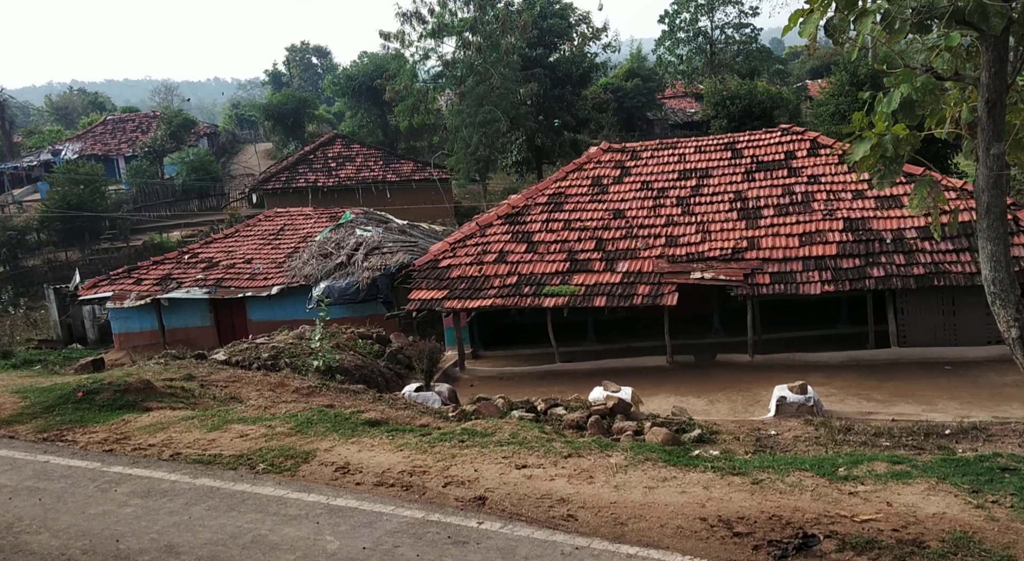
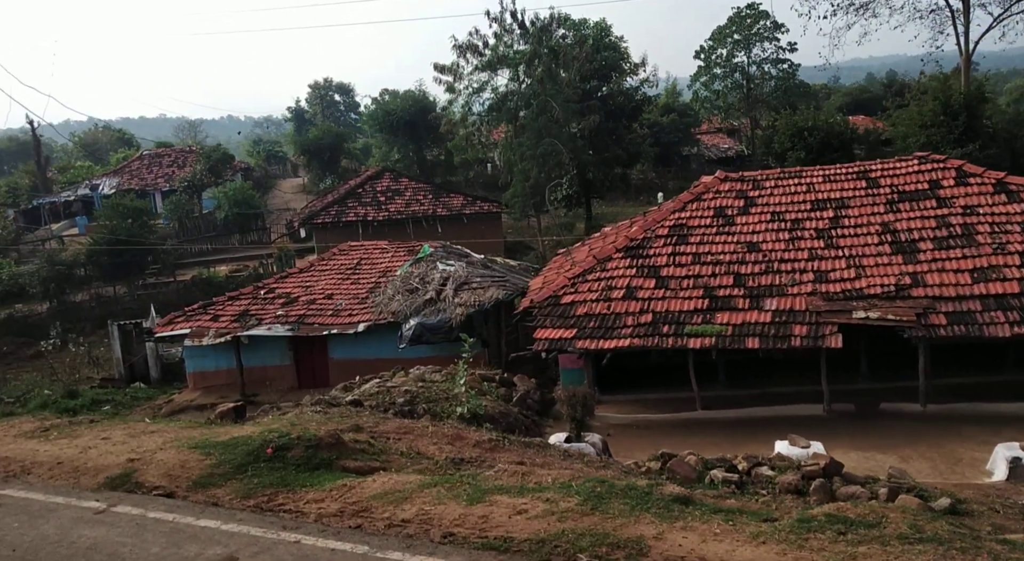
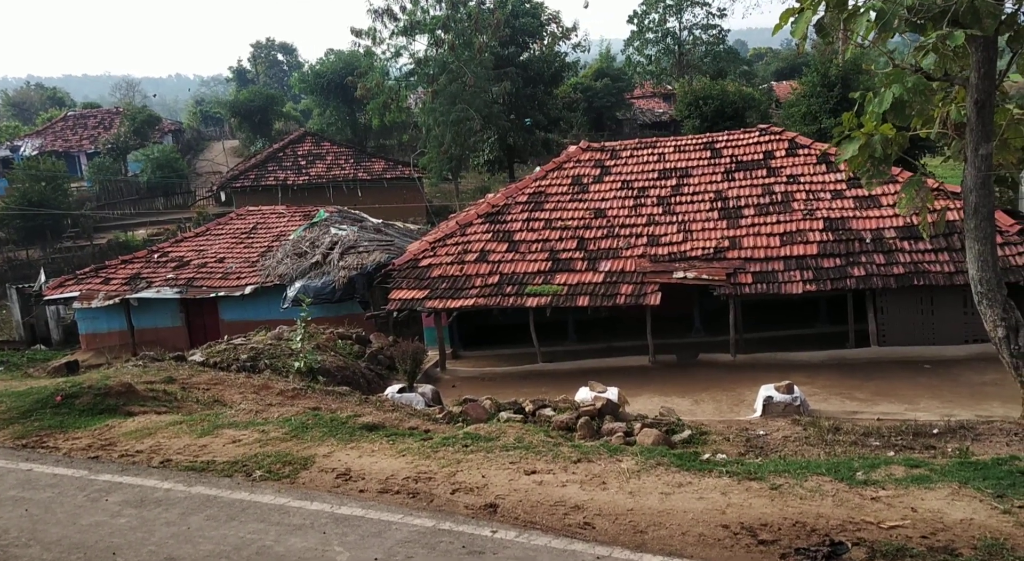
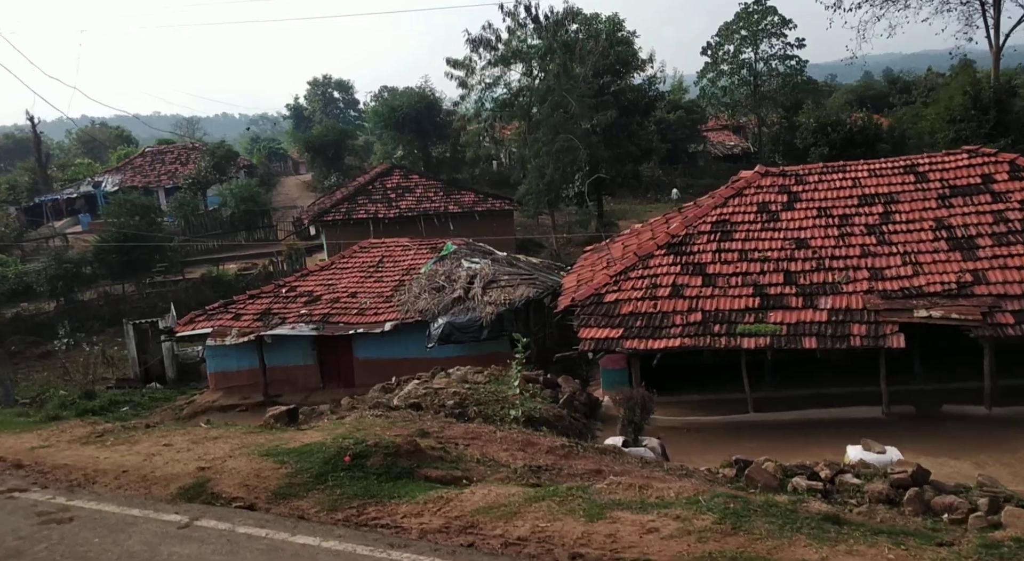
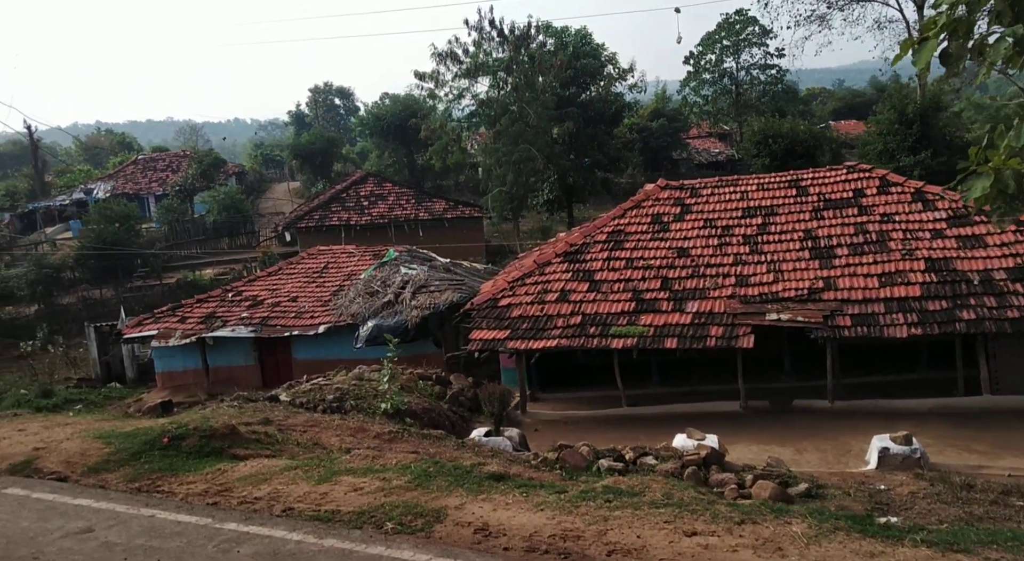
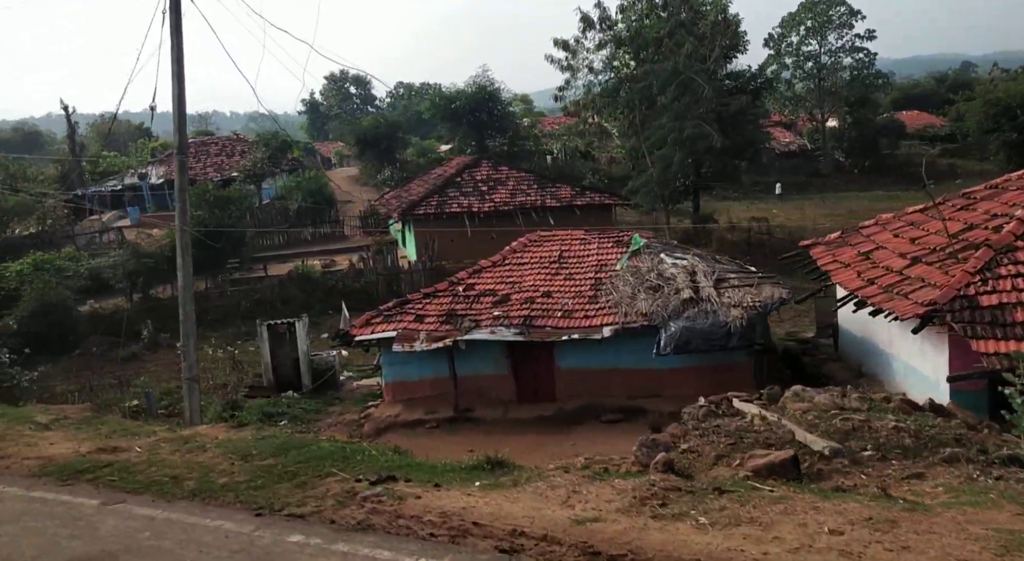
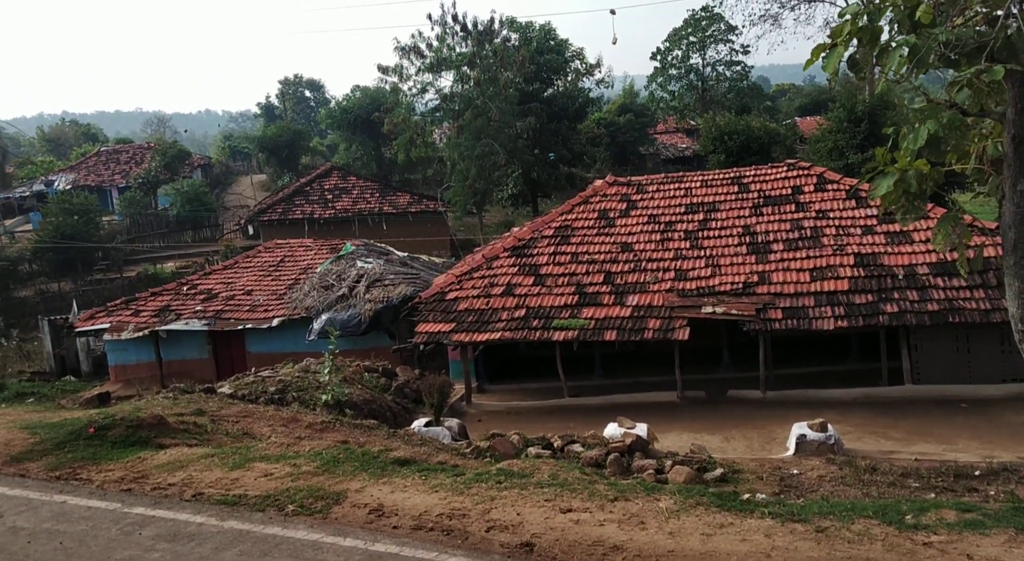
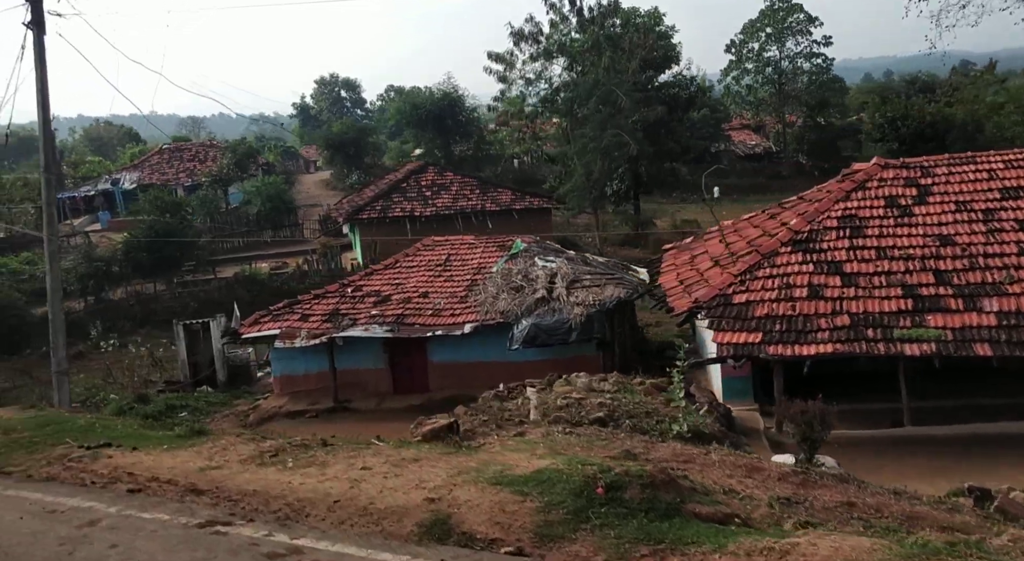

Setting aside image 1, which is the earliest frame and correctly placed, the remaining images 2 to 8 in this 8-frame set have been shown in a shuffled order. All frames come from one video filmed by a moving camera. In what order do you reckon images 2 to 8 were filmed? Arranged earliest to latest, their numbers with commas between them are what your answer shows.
3, 7, 5, 2, 4, 8, 6
